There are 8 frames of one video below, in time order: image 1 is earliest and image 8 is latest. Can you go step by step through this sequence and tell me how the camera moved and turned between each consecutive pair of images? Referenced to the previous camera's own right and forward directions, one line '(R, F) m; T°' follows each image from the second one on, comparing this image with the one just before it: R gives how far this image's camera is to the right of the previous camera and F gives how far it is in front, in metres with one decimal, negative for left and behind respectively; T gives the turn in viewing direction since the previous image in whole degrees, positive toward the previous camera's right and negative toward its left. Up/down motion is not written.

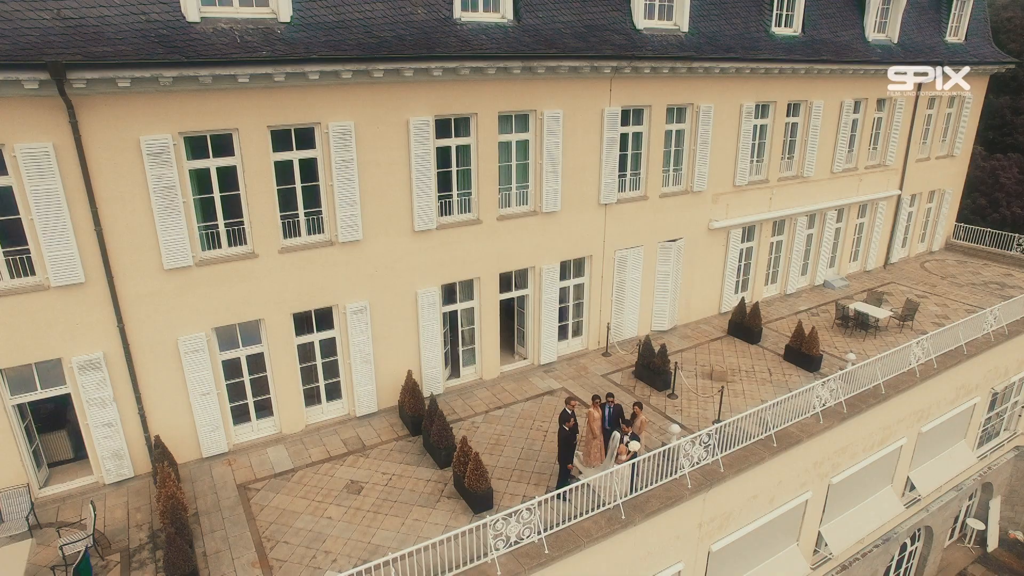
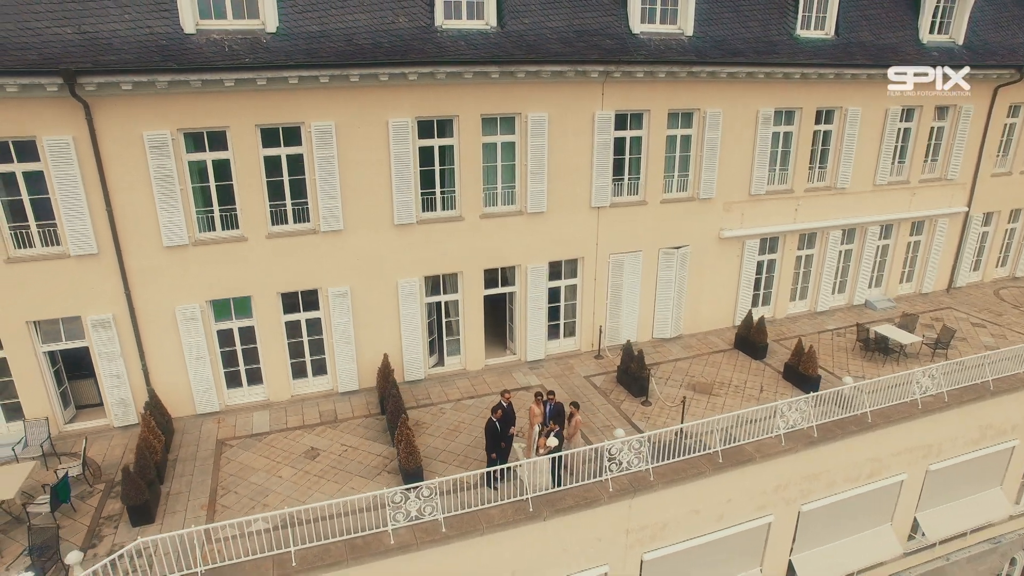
(+2.8, -0.2) m; -11°
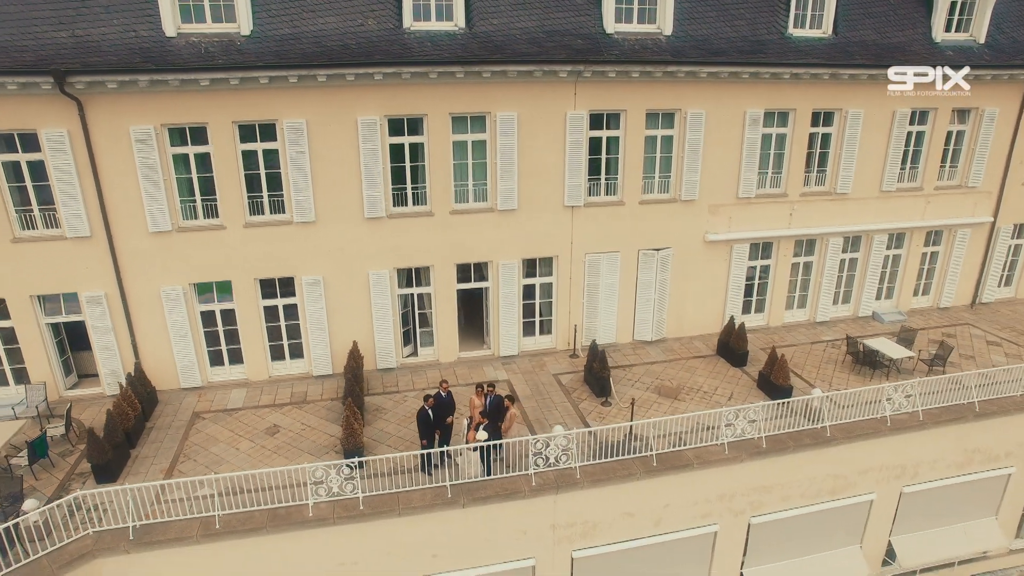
(+2.2, -0.1) m; -7°
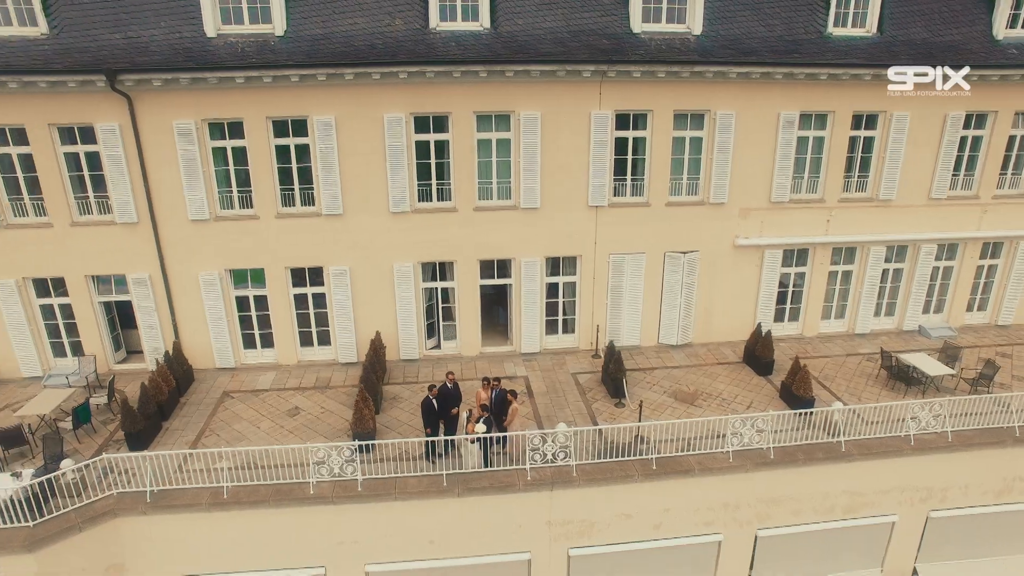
(+1.0, -0.1) m; -6°
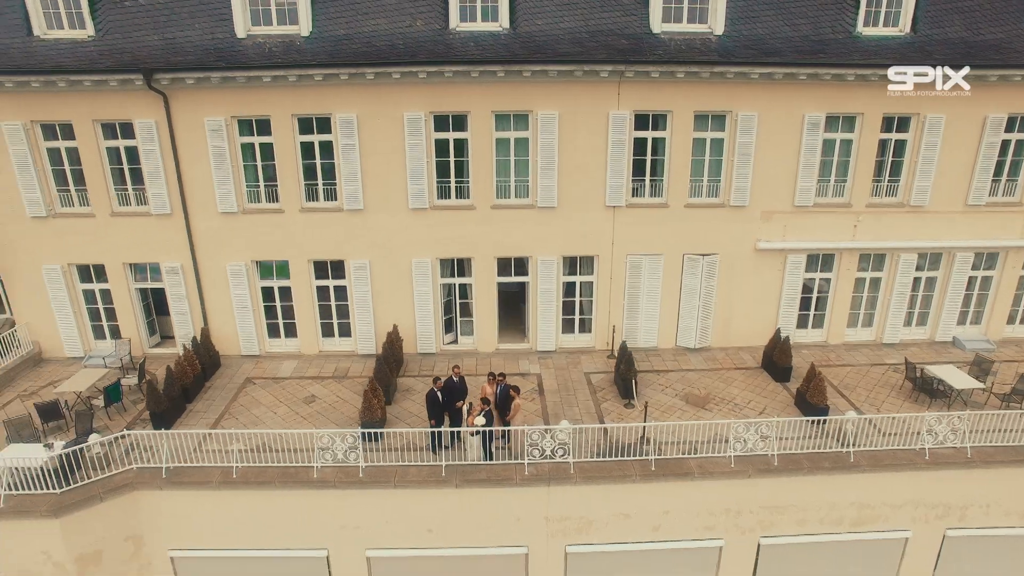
(+0.7, -0.1) m; -4°
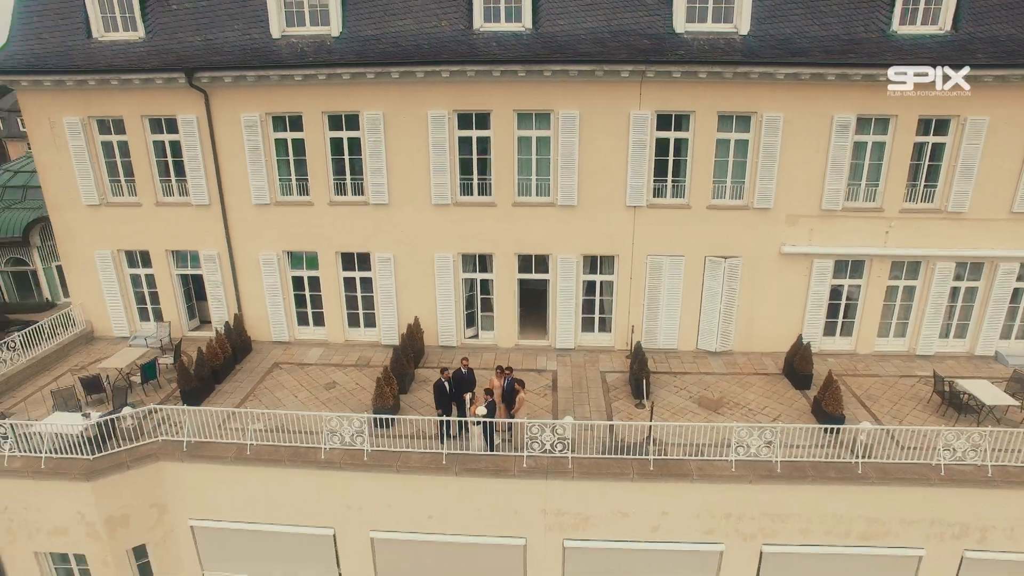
(+0.8, -0.2) m; -5°
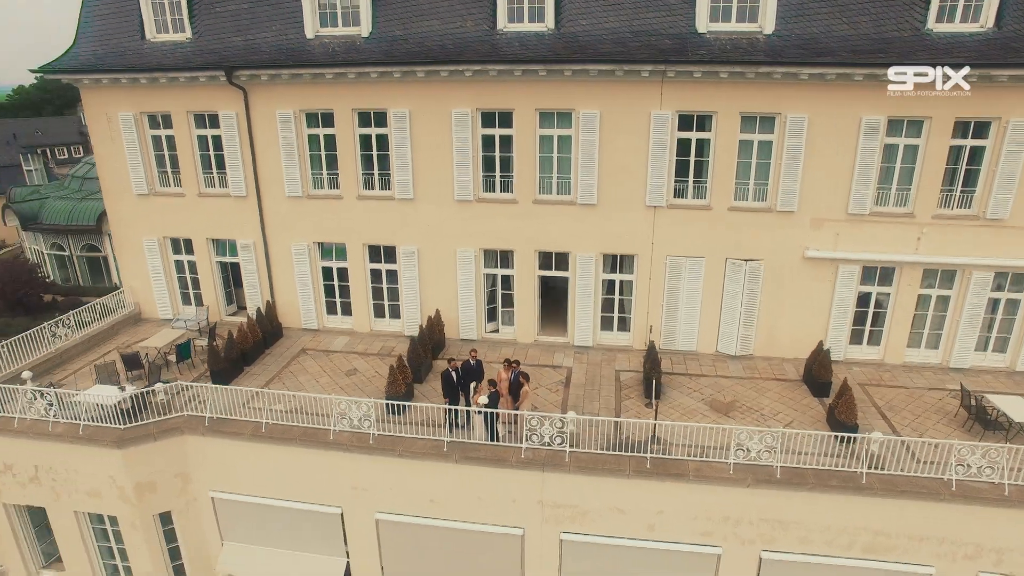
(+0.9, -0.2) m; -5°
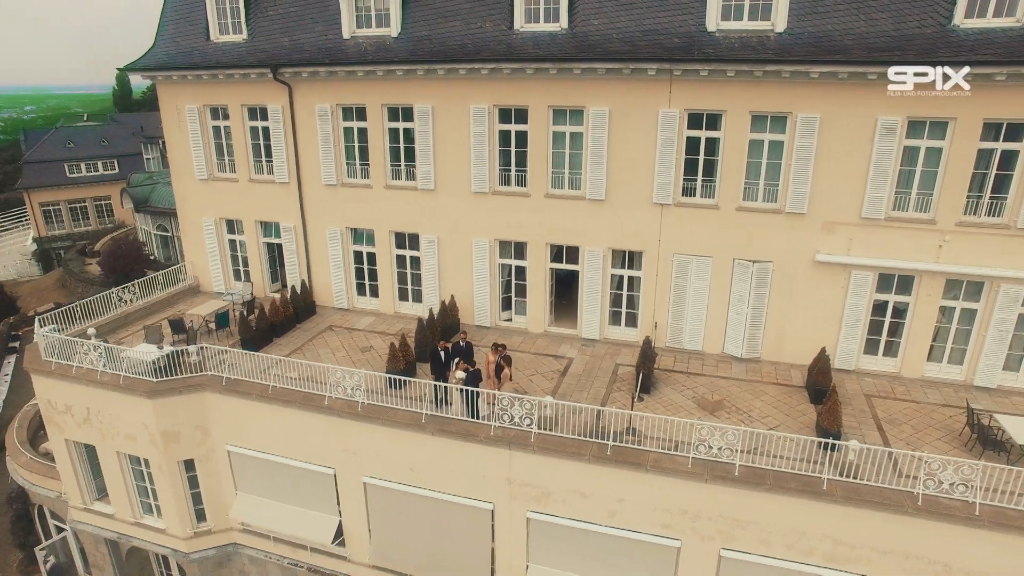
(+1.9, -0.4) m; -8°
